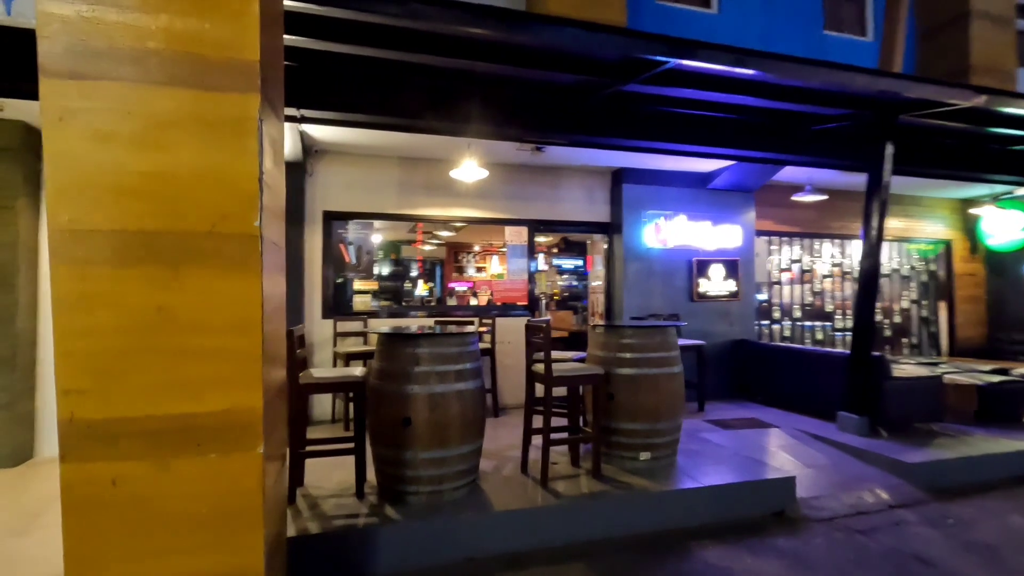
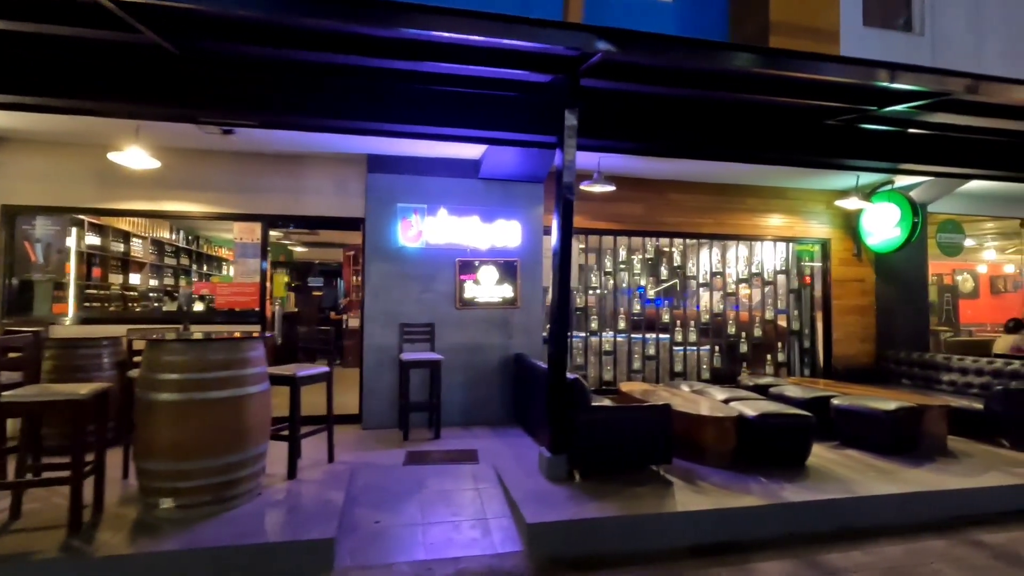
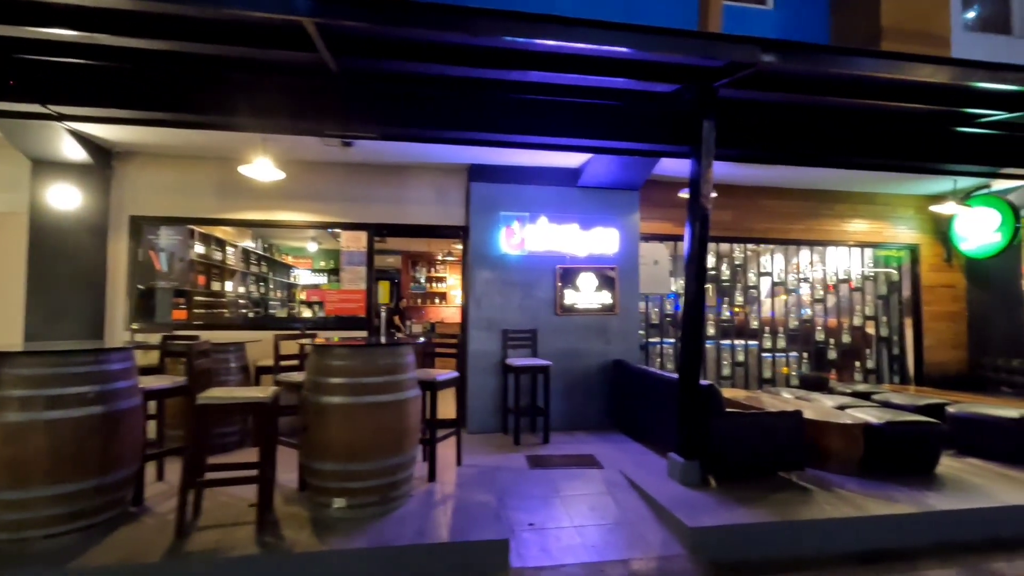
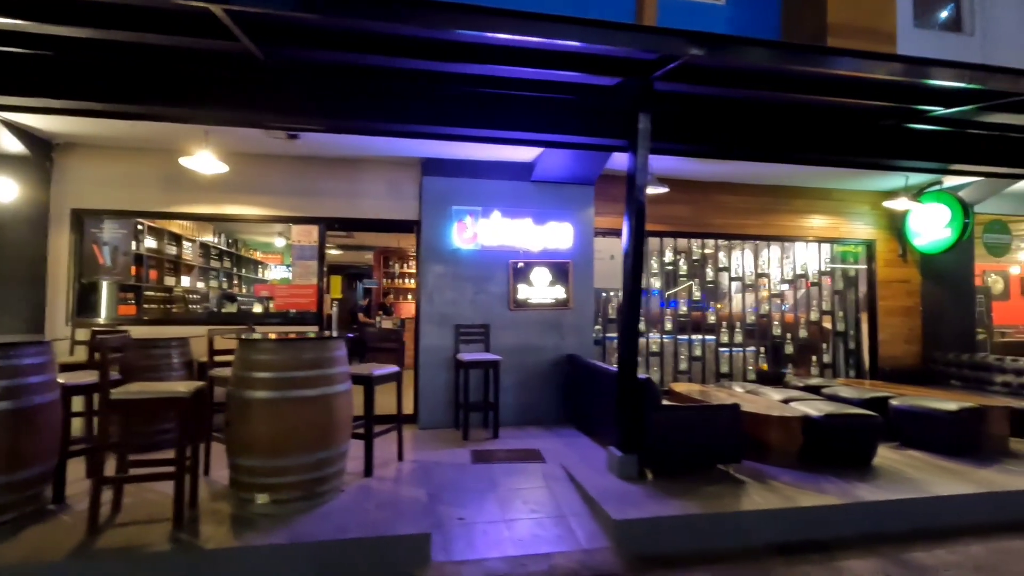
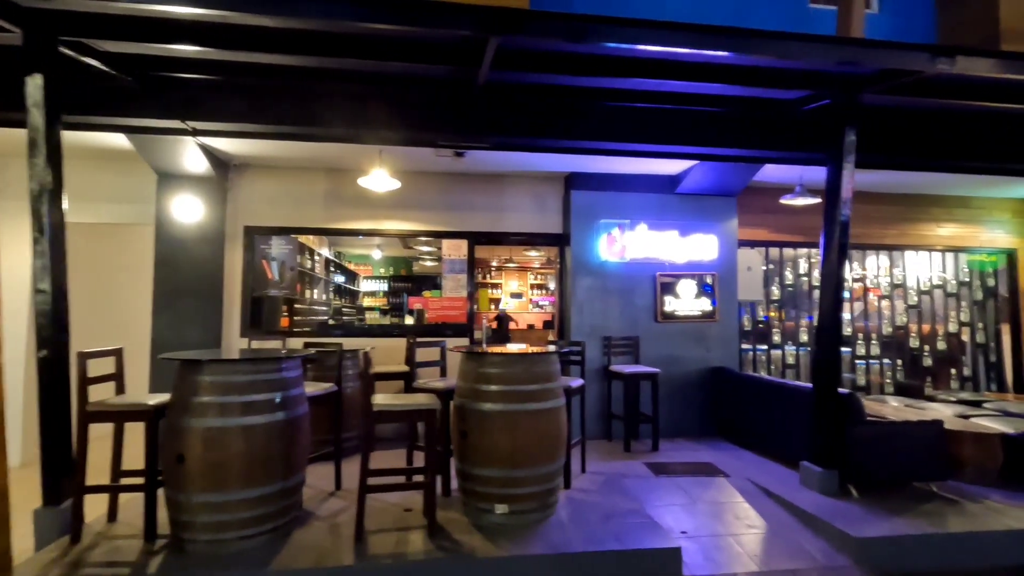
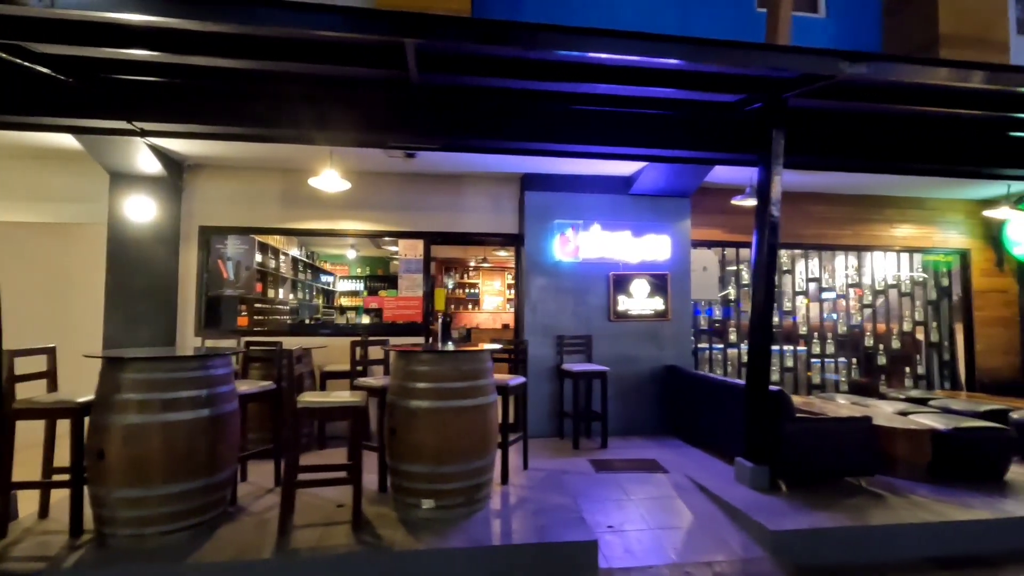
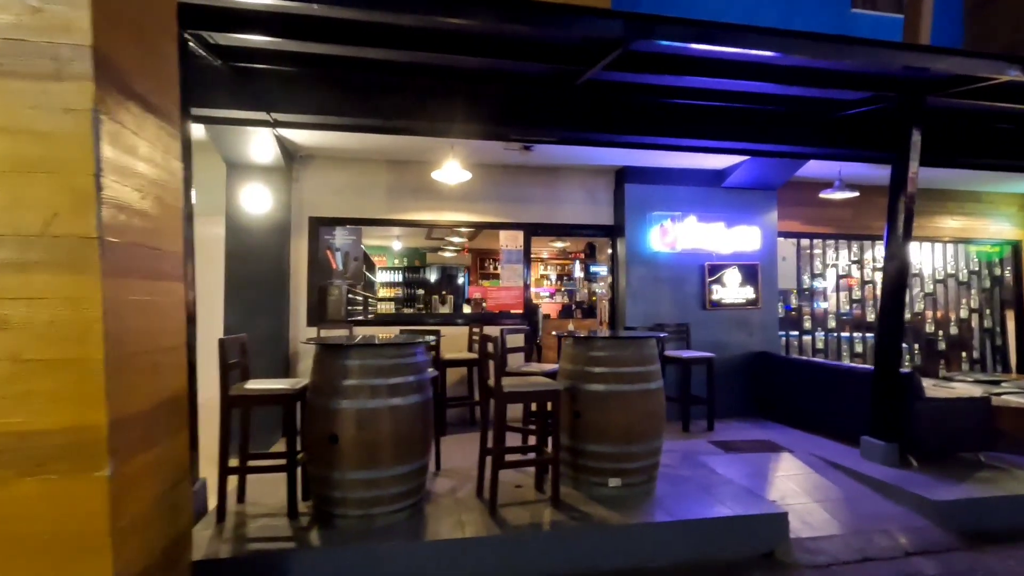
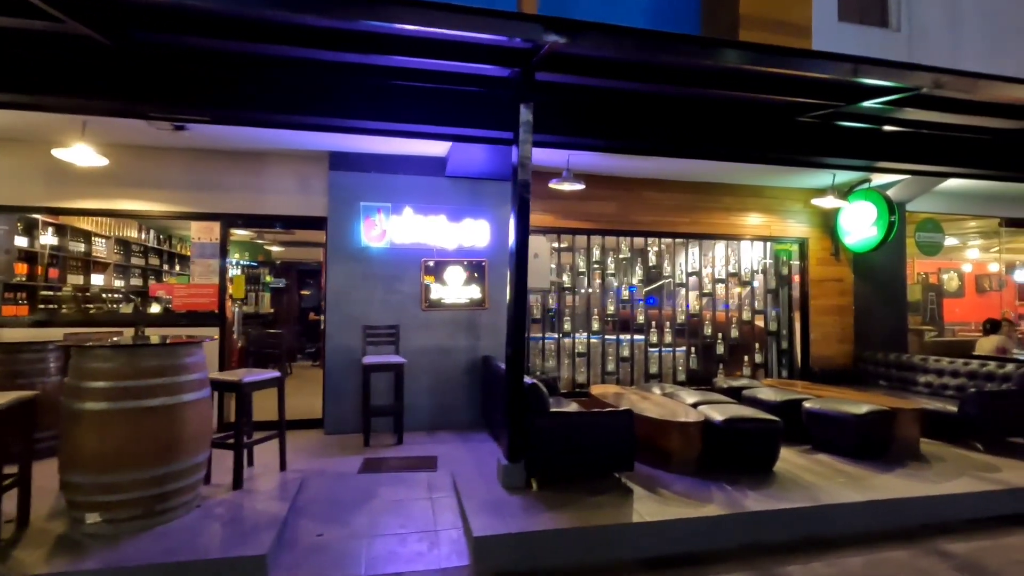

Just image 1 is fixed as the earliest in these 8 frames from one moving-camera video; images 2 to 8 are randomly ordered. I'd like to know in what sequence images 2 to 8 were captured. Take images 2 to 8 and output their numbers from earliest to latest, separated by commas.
7, 5, 6, 3, 4, 2, 8
